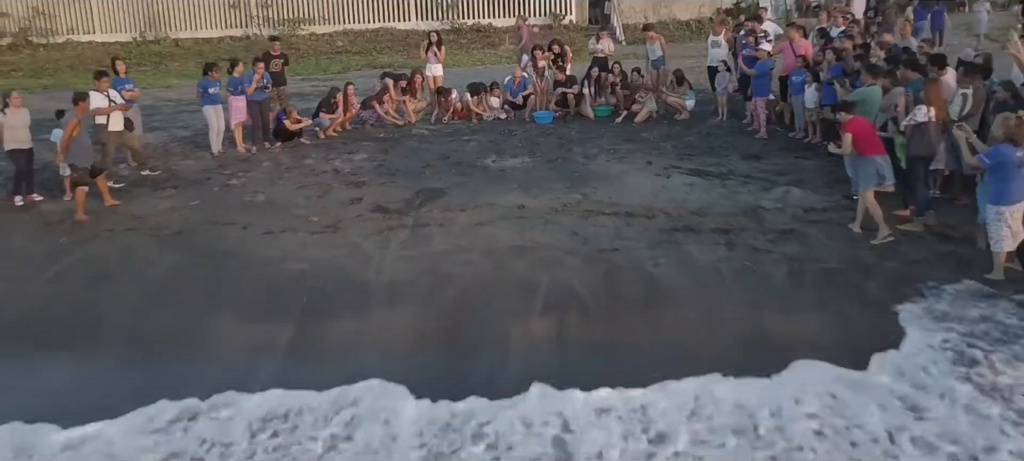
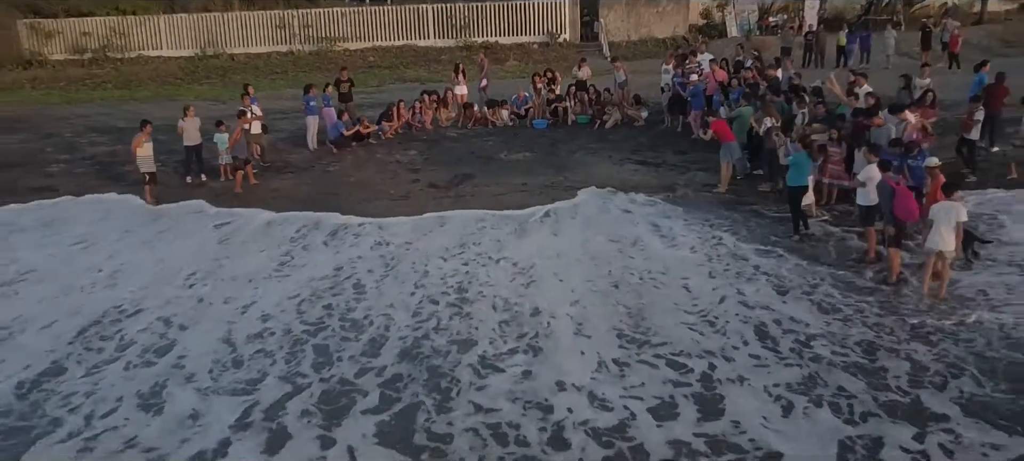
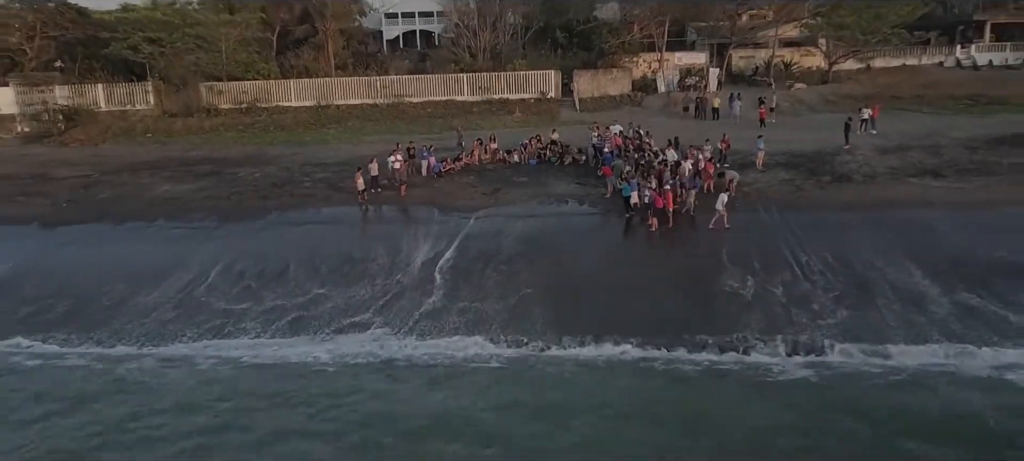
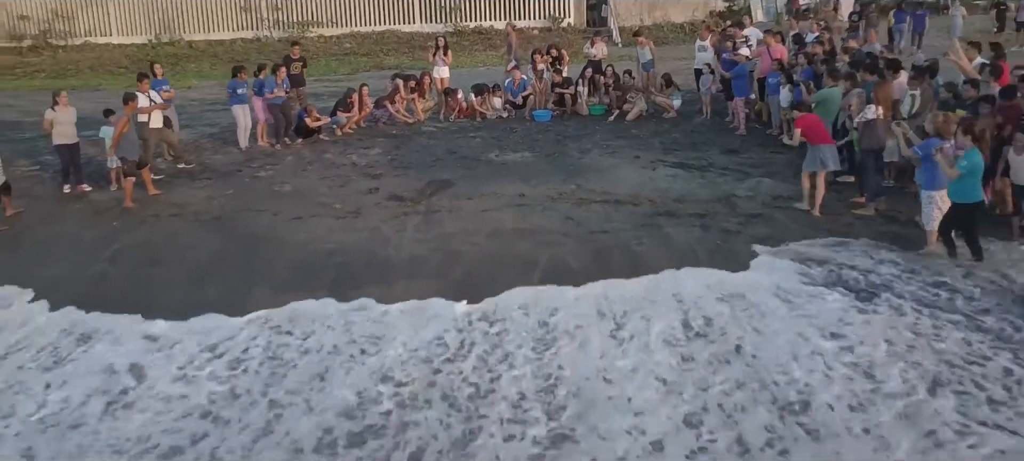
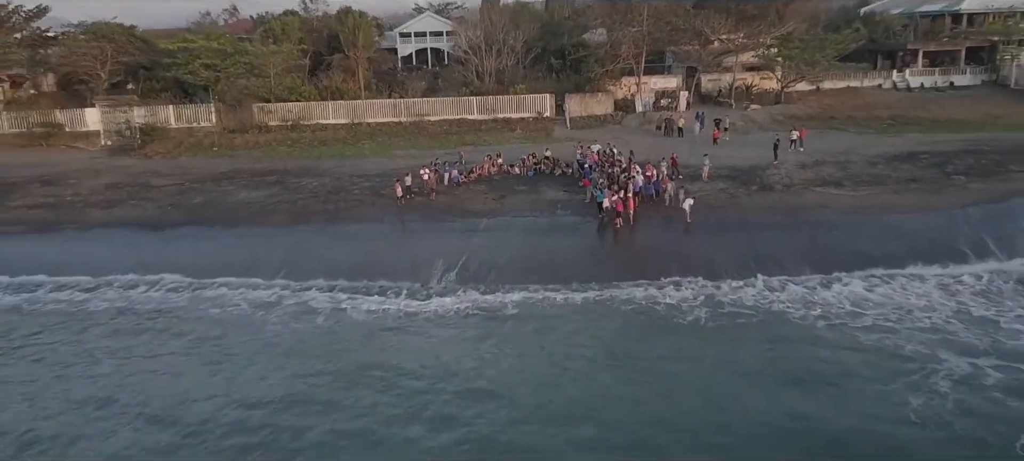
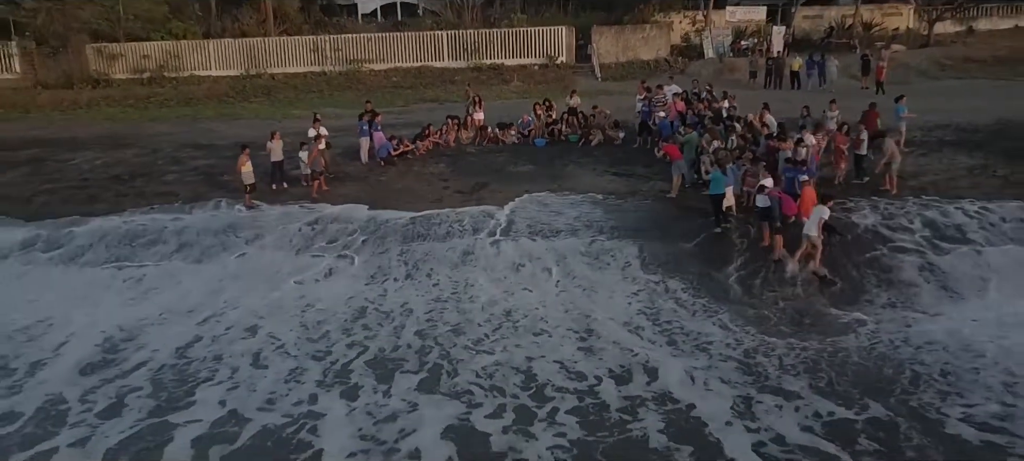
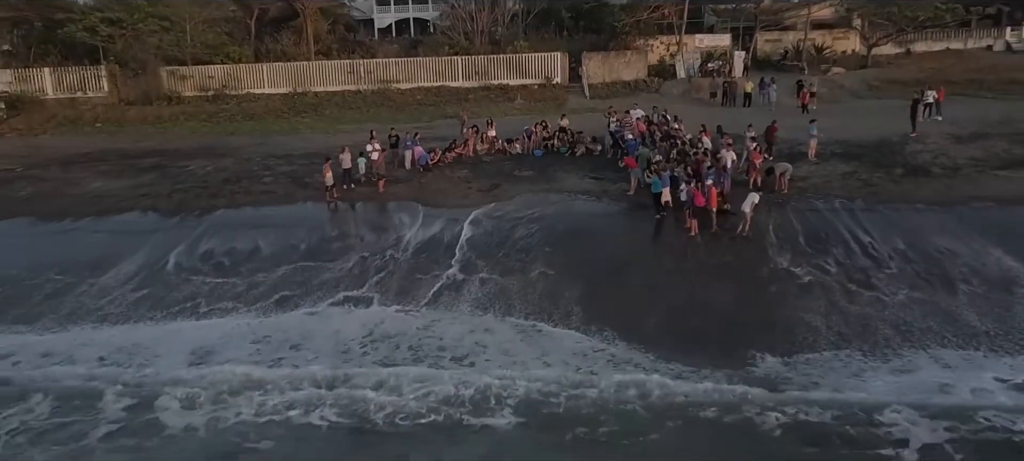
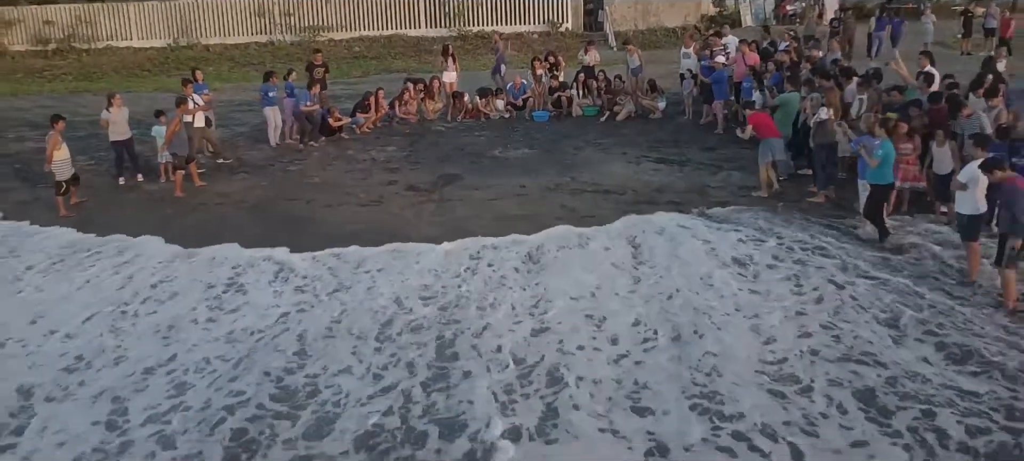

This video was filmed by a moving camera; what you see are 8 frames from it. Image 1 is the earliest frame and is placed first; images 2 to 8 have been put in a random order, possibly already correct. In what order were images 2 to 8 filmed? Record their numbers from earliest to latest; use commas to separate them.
4, 8, 2, 6, 7, 3, 5
